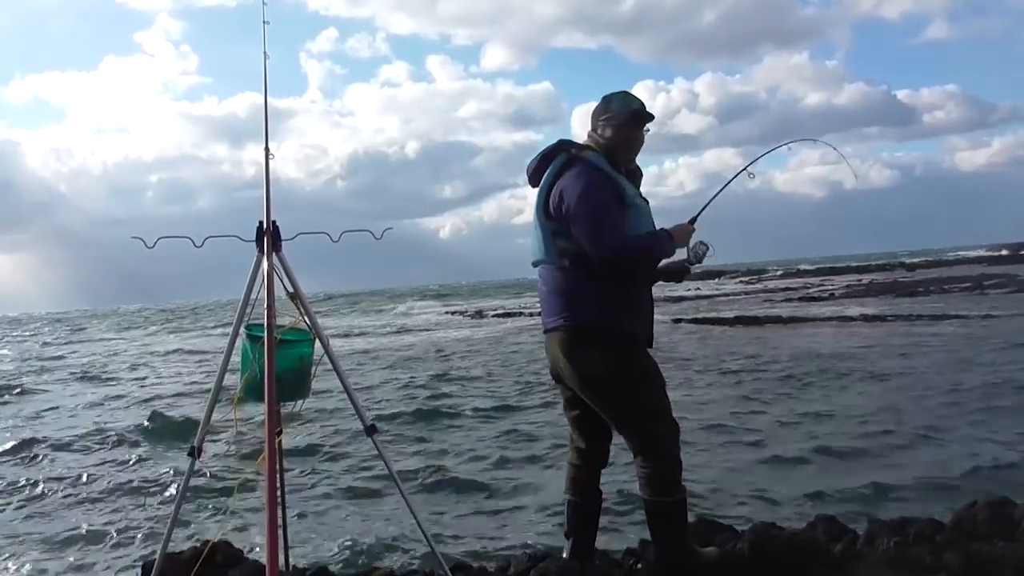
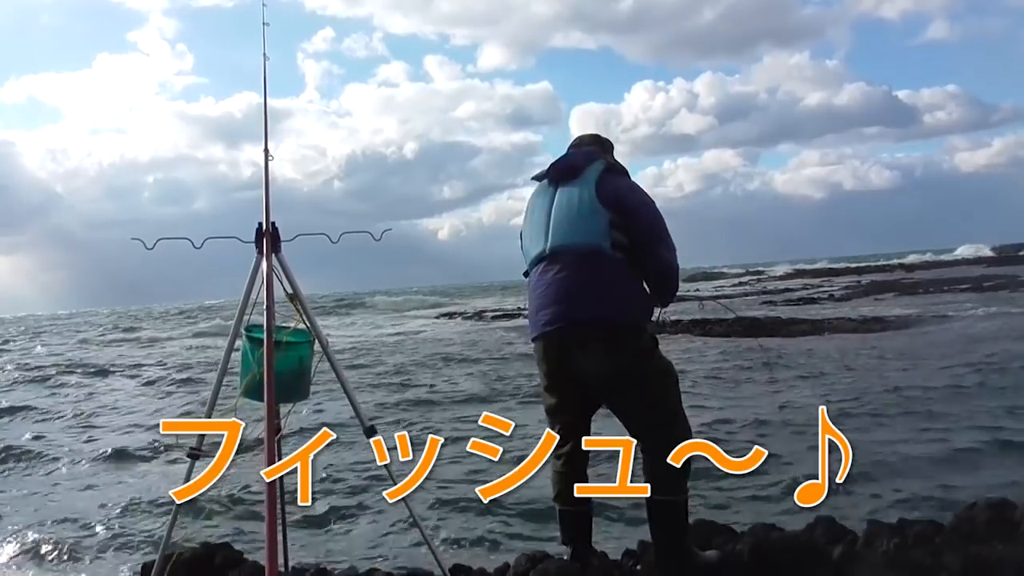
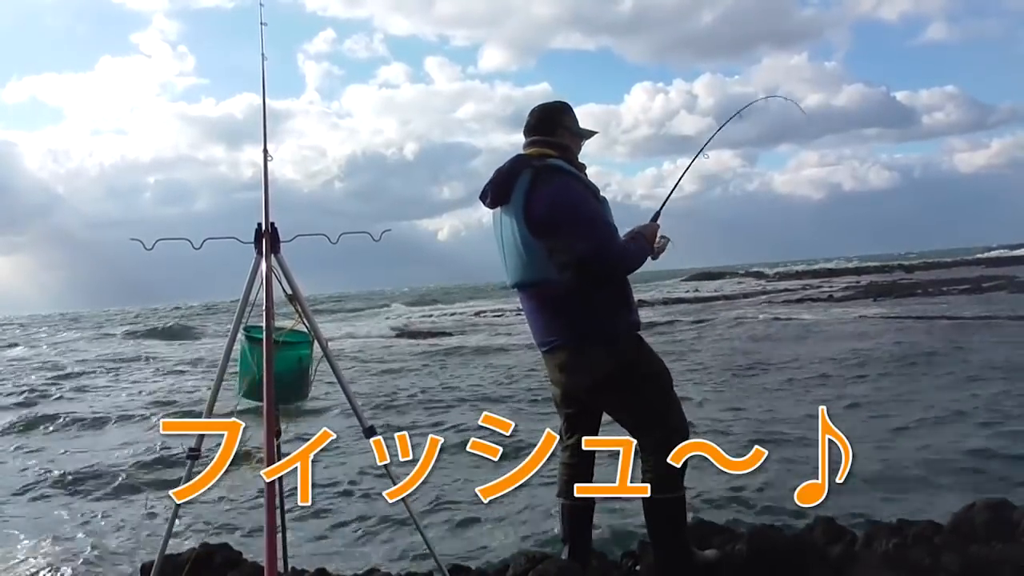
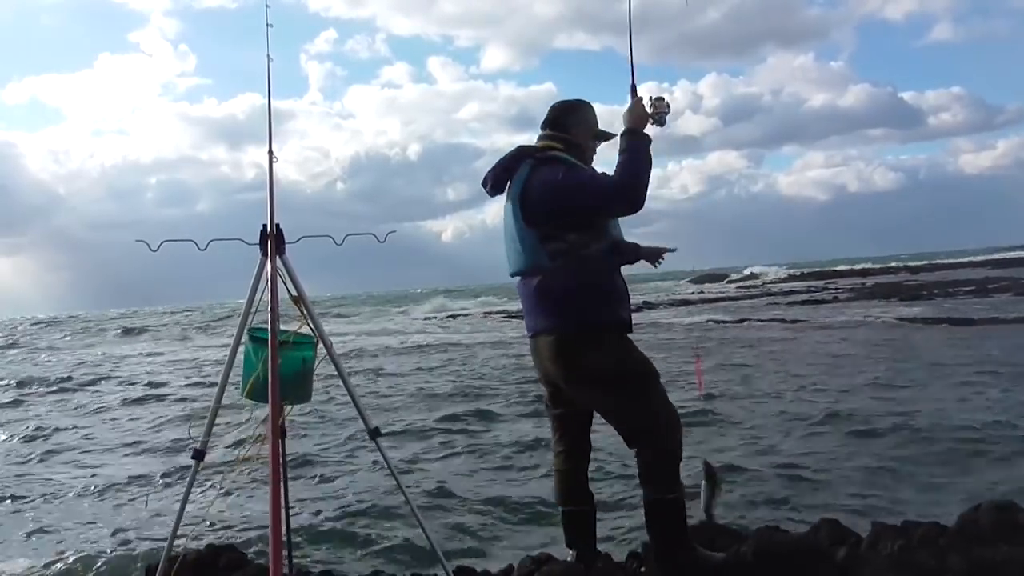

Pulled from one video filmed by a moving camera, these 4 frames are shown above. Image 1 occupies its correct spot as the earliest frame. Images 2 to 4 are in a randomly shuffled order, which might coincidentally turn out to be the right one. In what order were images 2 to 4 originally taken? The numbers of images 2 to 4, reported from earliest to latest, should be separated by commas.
3, 2, 4
